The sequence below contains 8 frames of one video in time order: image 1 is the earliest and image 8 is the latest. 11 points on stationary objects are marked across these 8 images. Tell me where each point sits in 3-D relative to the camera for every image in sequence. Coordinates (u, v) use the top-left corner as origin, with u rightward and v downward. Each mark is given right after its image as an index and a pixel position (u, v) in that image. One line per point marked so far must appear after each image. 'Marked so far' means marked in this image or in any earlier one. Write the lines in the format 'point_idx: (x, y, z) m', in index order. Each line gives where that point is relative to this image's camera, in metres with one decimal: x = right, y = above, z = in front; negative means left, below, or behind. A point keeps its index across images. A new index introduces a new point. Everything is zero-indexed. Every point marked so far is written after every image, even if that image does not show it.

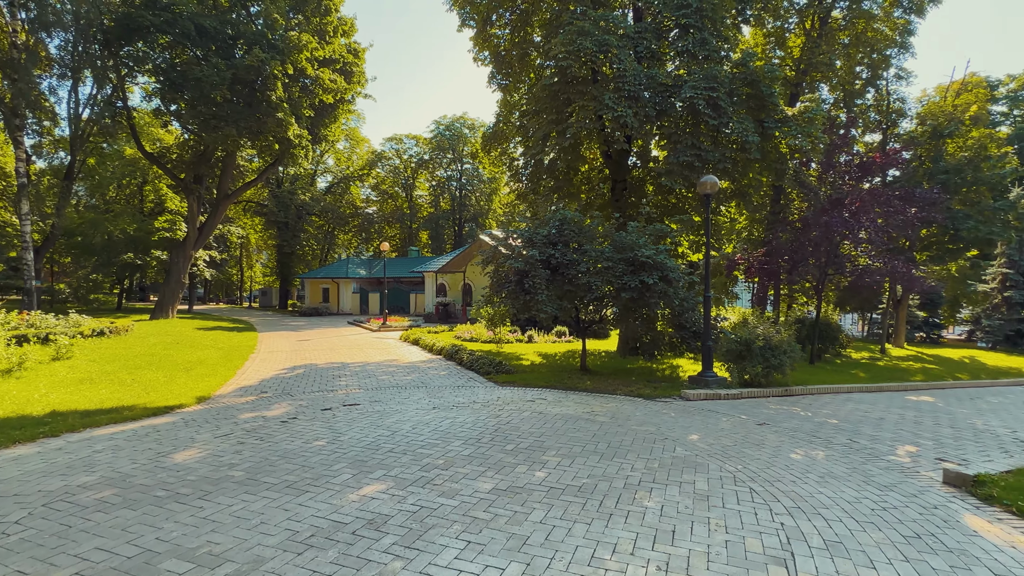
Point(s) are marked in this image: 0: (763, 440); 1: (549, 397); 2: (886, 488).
0: (+2.8, -1.7, +5.7) m
1: (+0.6, -1.7, +7.7) m
2: (+3.2, -1.7, +4.3) m
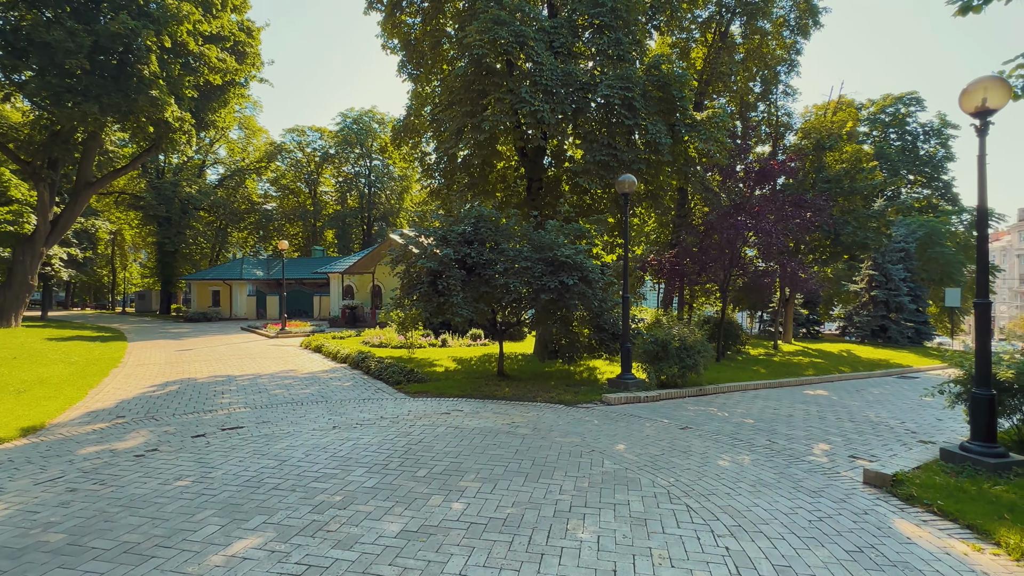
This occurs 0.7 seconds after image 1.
0: (+1.9, -1.7, +5.5) m
1: (-0.6, -1.7, +7.1) m
2: (+2.5, -1.7, +4.2) m
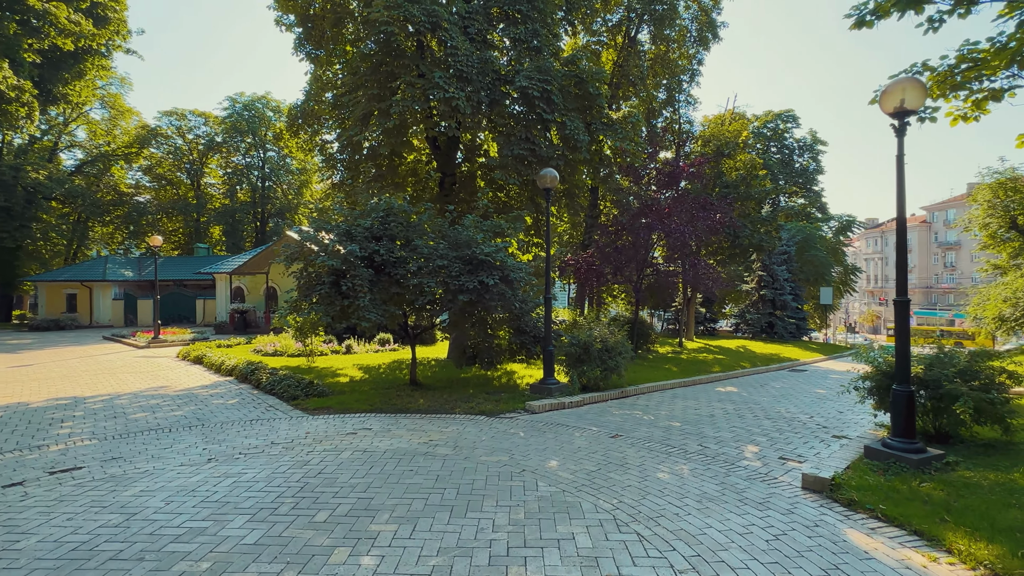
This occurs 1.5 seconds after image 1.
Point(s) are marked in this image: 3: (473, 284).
0: (+1.1, -1.7, +5.1) m
1: (-1.7, -1.7, +6.2) m
2: (+2.0, -1.7, +3.9) m
3: (-0.6, +0.1, +7.7) m
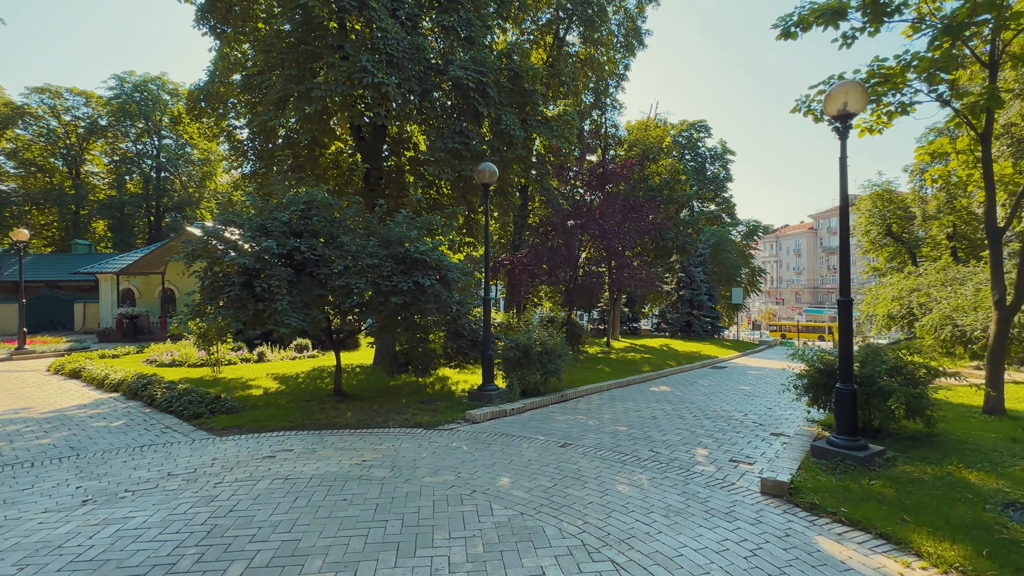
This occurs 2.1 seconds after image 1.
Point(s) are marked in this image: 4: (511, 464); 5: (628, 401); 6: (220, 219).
0: (+0.6, -1.7, +4.8) m
1: (-2.3, -1.7, +5.5) m
2: (+1.6, -1.7, +3.8) m
3: (-1.5, 0.0, +7.1) m
4: (0.0, -1.7, +5.0) m
5: (+2.0, -2.0, +8.7) m
6: (-4.1, +1.0, +7.1) m
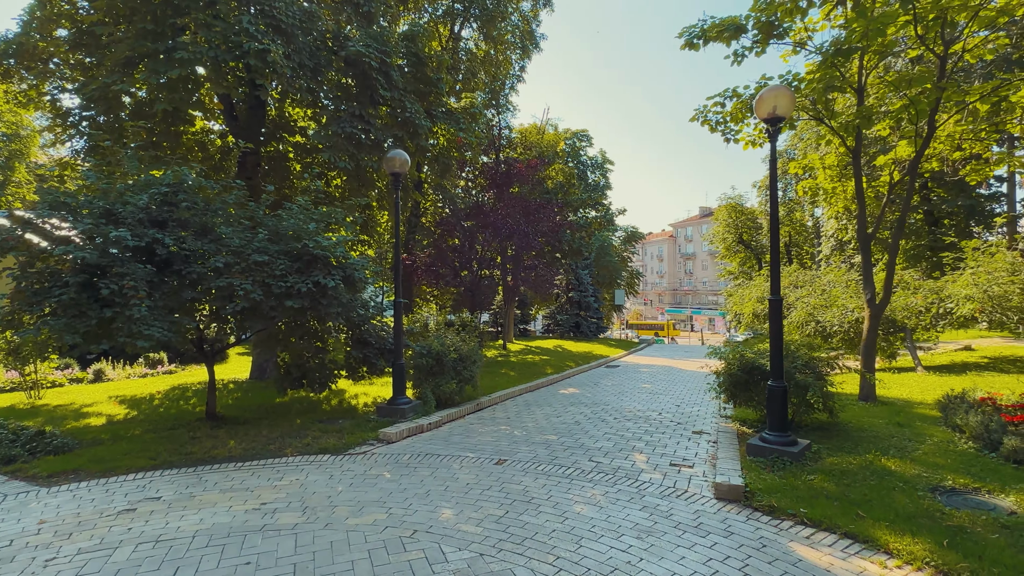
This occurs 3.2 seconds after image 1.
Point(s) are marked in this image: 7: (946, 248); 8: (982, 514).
0: (+0.1, -1.7, +4.3) m
1: (-2.9, -1.7, +4.3) m
2: (+1.3, -1.7, +3.5) m
3: (-2.5, 0.0, +6.1) m
4: (-0.6, -1.7, +4.3) m
5: (+0.5, -2.0, +8.4) m
6: (-5.1, +0.9, +5.5) m
7: (+13.1, +1.2, +15.2) m
8: (+3.3, -1.6, +3.5) m
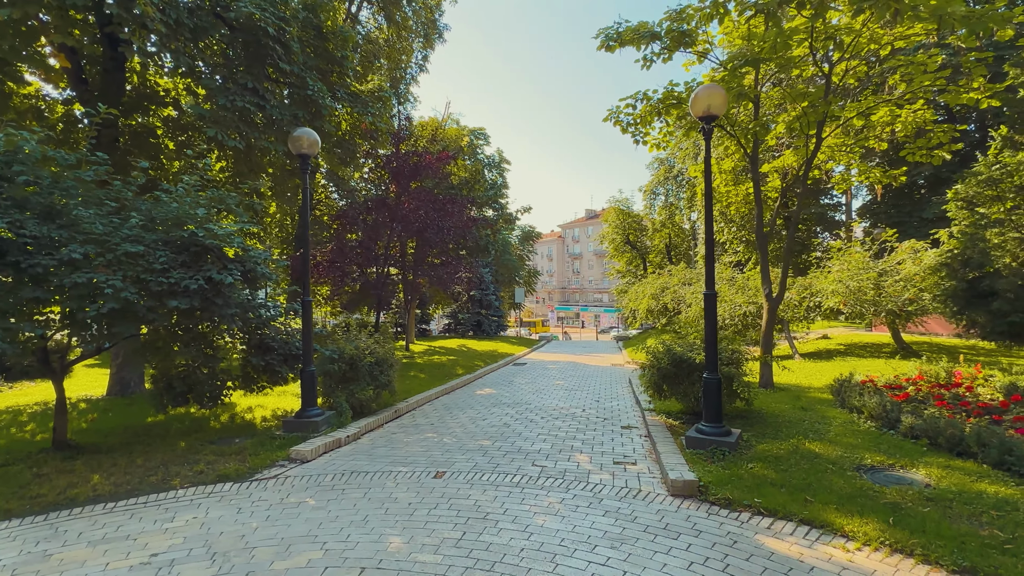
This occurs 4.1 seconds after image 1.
0: (-0.3, -1.7, +3.9) m
1: (-3.2, -1.7, +3.2) m
2: (+1.1, -1.7, +3.4) m
3: (-3.2, +0.1, +5.1) m
4: (-0.9, -1.7, +3.8) m
5: (-0.7, -1.9, +8.0) m
6: (-5.6, +1.0, +3.9) m
7: (+10.0, +1.3, +17.3) m
8: (+3.0, -1.5, +3.8) m
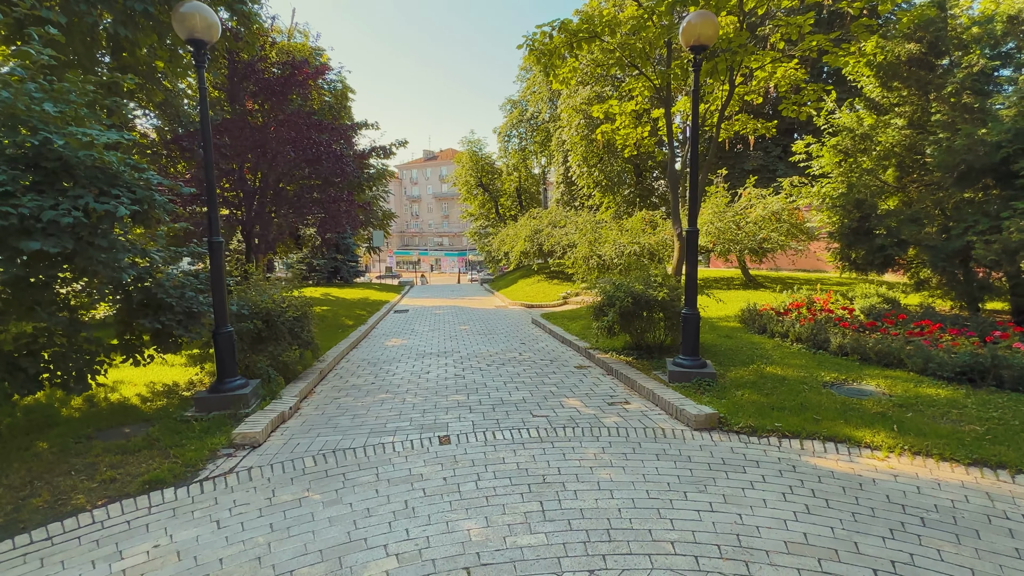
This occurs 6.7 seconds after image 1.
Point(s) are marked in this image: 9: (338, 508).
0: (+0.1, -1.2, +3.5) m
1: (-2.5, -1.4, +1.9) m
2: (+1.5, -1.2, +3.4) m
3: (-3.1, +0.5, +3.4) m
4: (-0.5, -1.3, +3.2) m
5: (-1.7, -1.1, +7.2) m
6: (-5.0, +1.2, +1.5) m
7: (+5.5, +3.5, +19.1) m
8: (+3.2, -1.0, +4.4) m
9: (-1.1, -1.3, +3.1) m
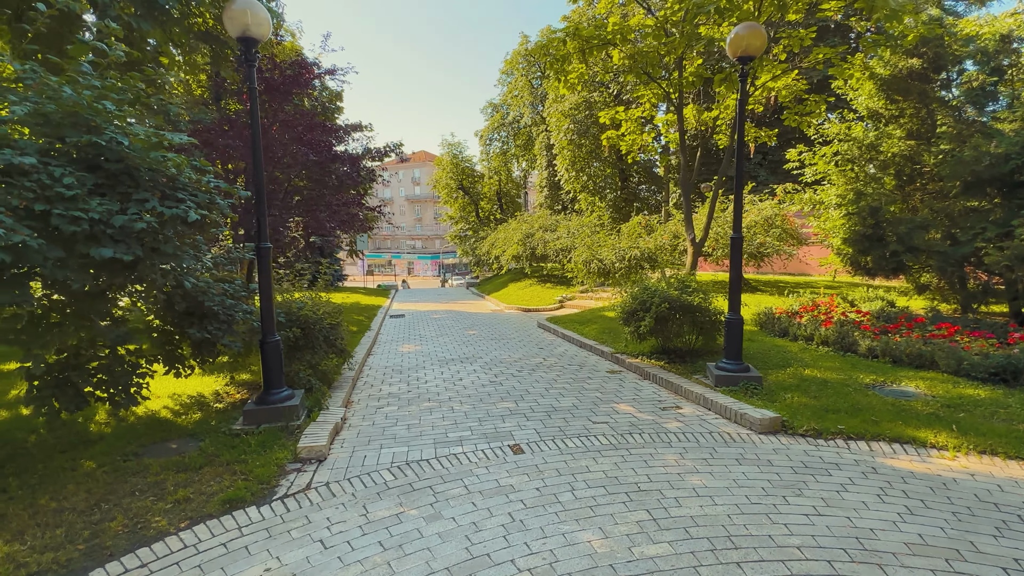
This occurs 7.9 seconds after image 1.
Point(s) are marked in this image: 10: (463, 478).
0: (+0.7, -1.3, +3.5) m
1: (-1.8, -1.5, +1.7) m
2: (+2.1, -1.3, +3.5) m
3: (-2.5, +0.4, +3.2) m
4: (+0.1, -1.3, +3.1) m
5: (-1.3, -1.1, +7.1) m
6: (-4.3, +1.1, +1.2) m
7: (+5.1, +3.4, +19.4) m
8: (+3.7, -1.0, +4.6) m
9: (-0.4, -1.4, +3.0) m
10: (-0.4, -1.3, +3.5) m
